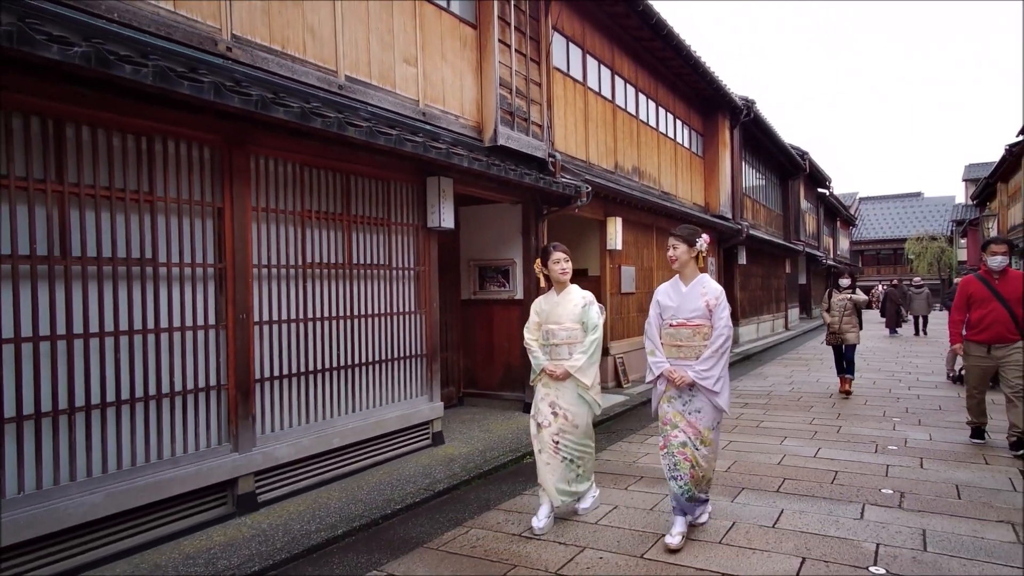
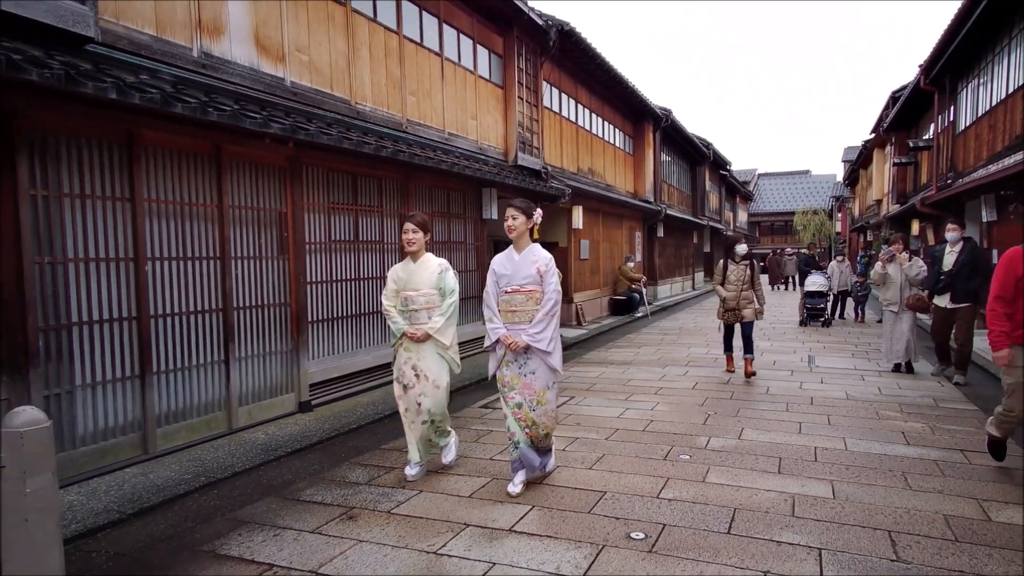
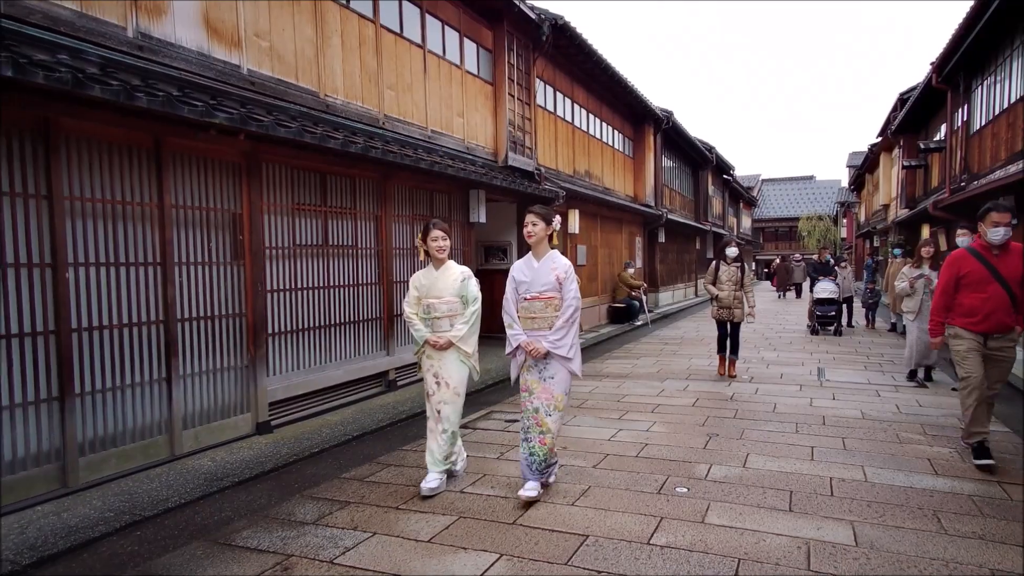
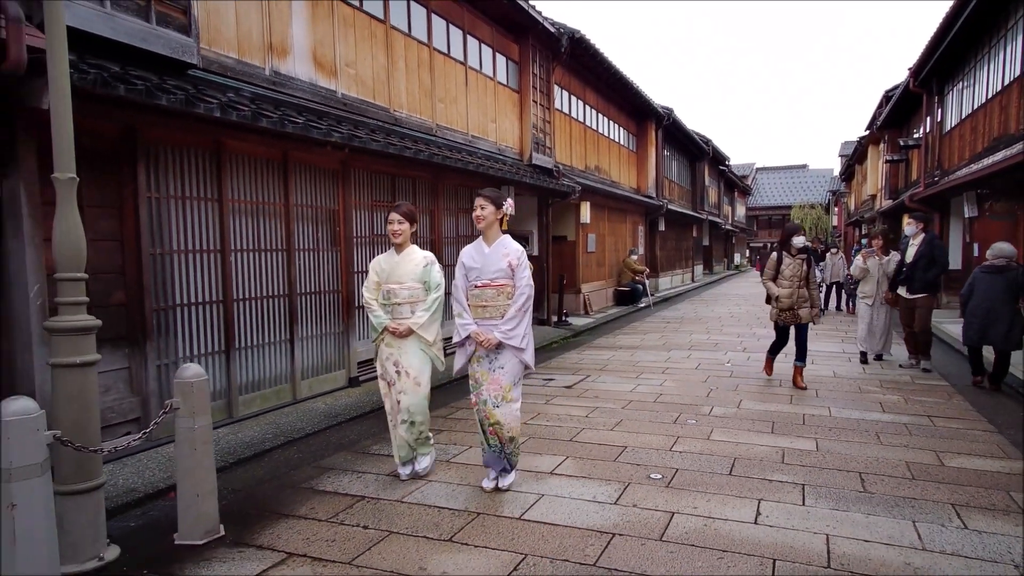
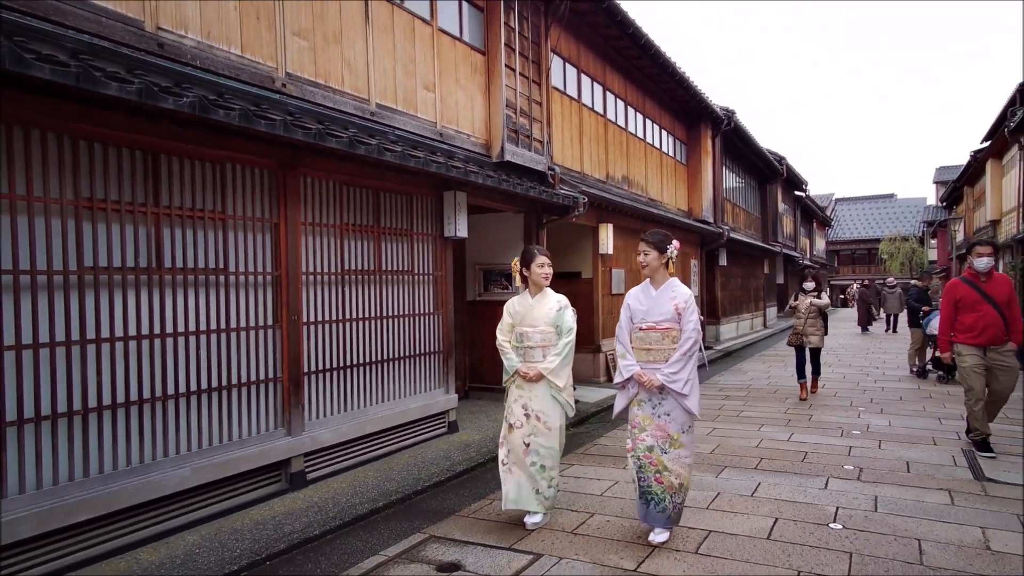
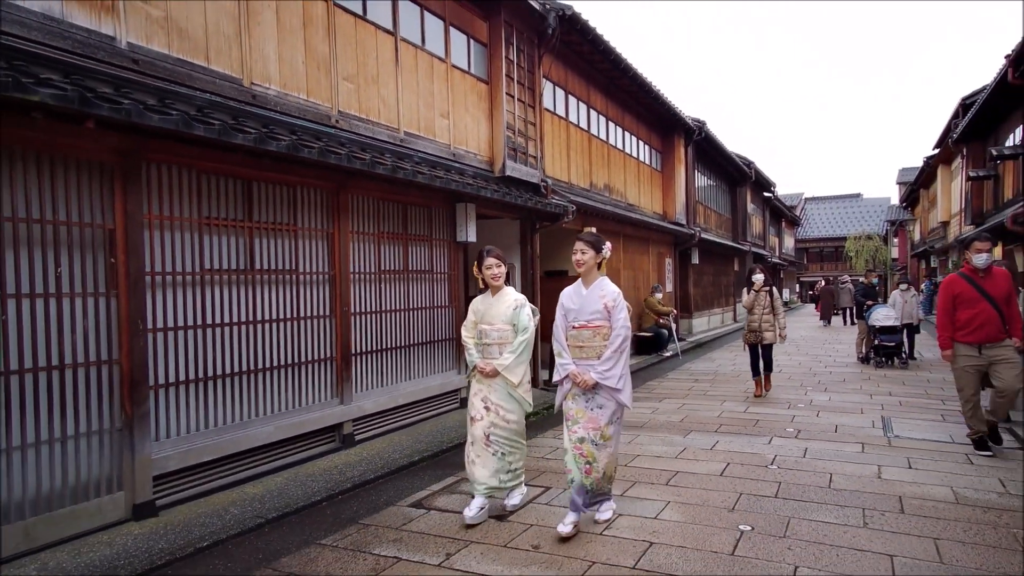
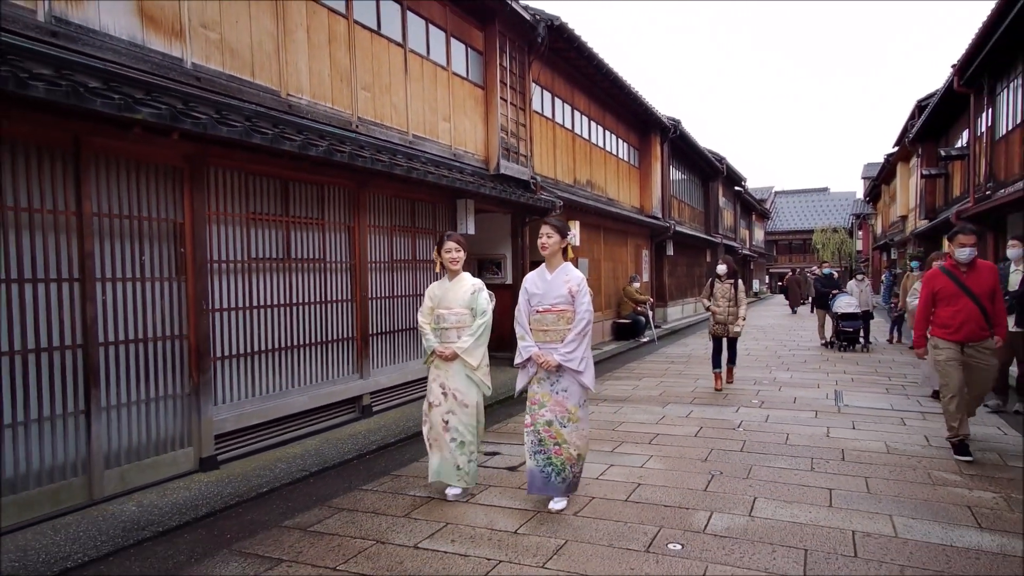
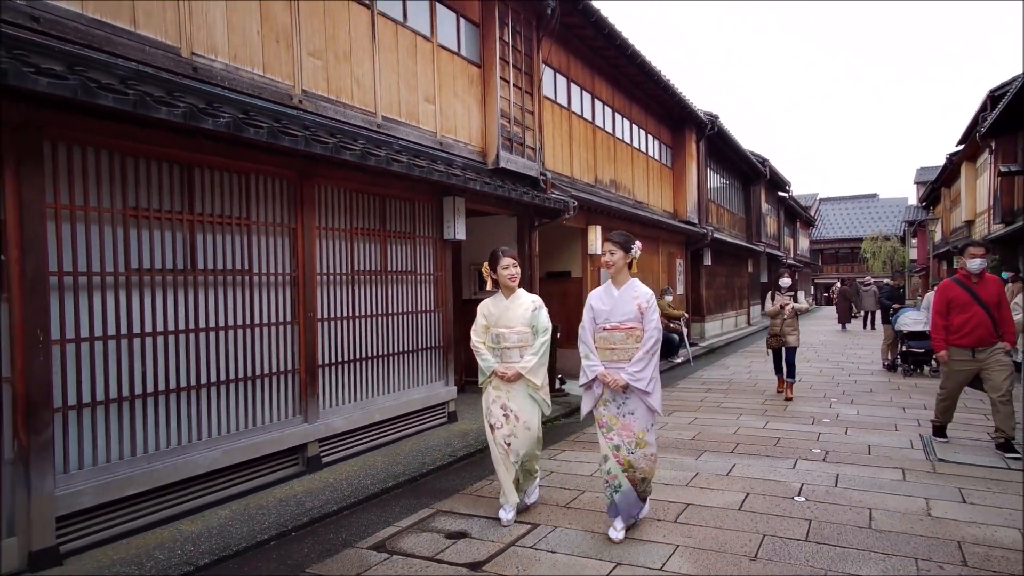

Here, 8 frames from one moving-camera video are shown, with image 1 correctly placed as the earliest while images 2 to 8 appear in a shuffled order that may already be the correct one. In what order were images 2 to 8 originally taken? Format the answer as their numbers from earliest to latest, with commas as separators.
5, 8, 6, 7, 3, 2, 4
